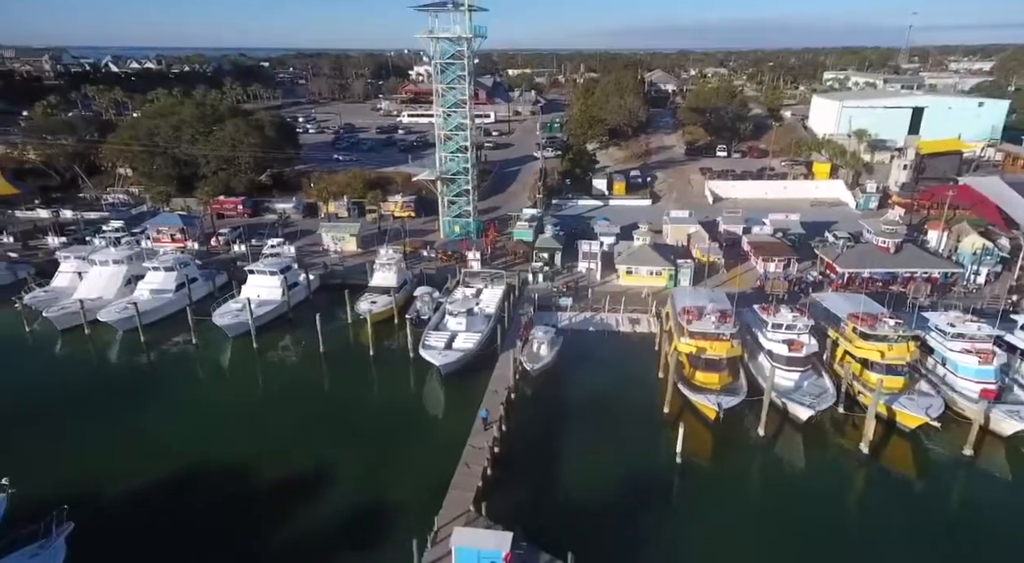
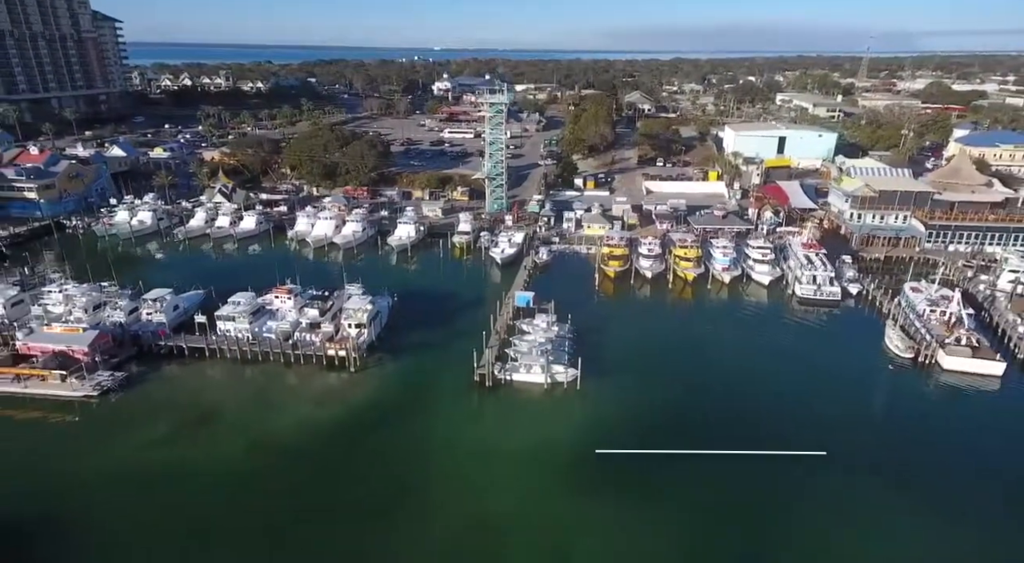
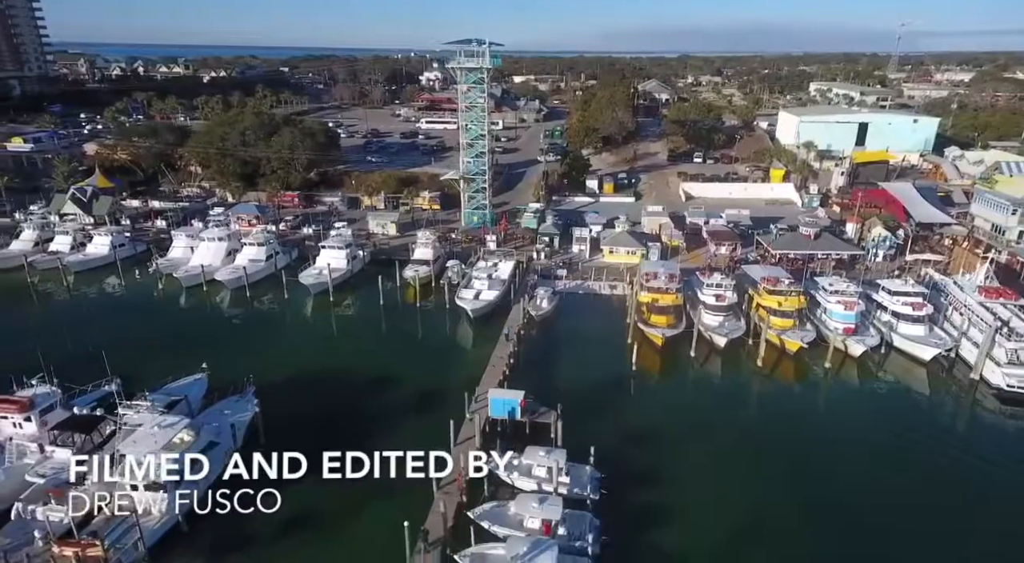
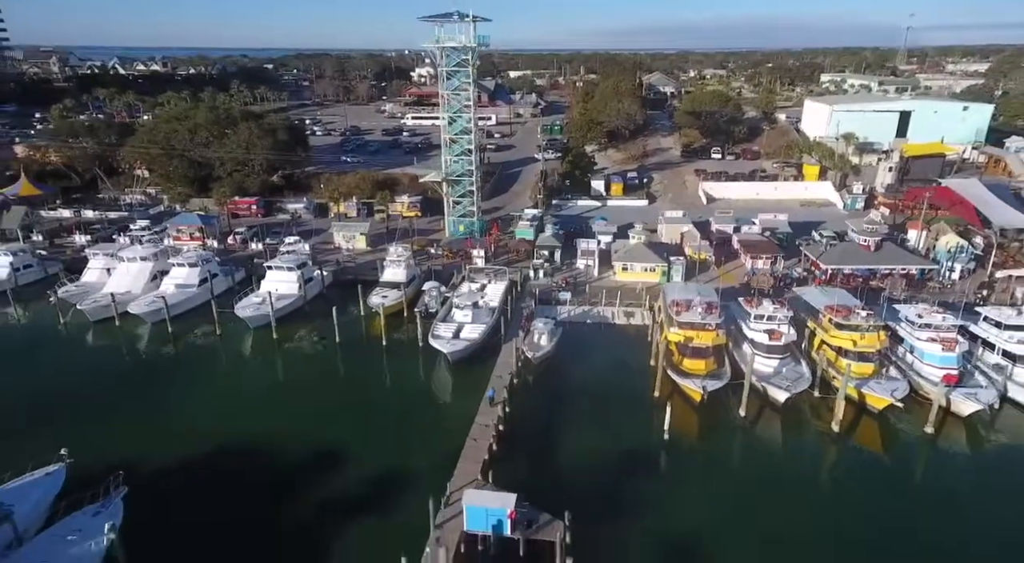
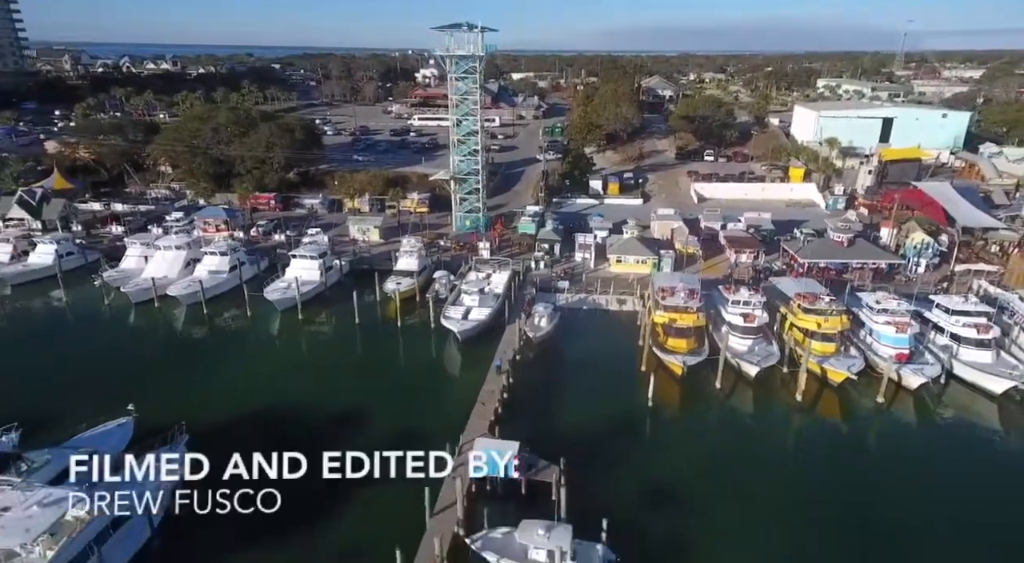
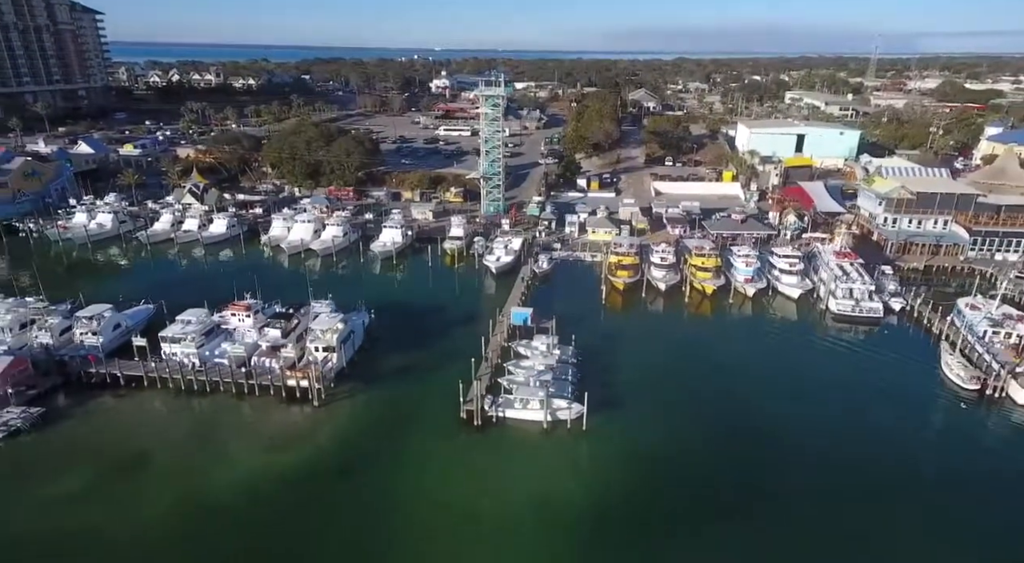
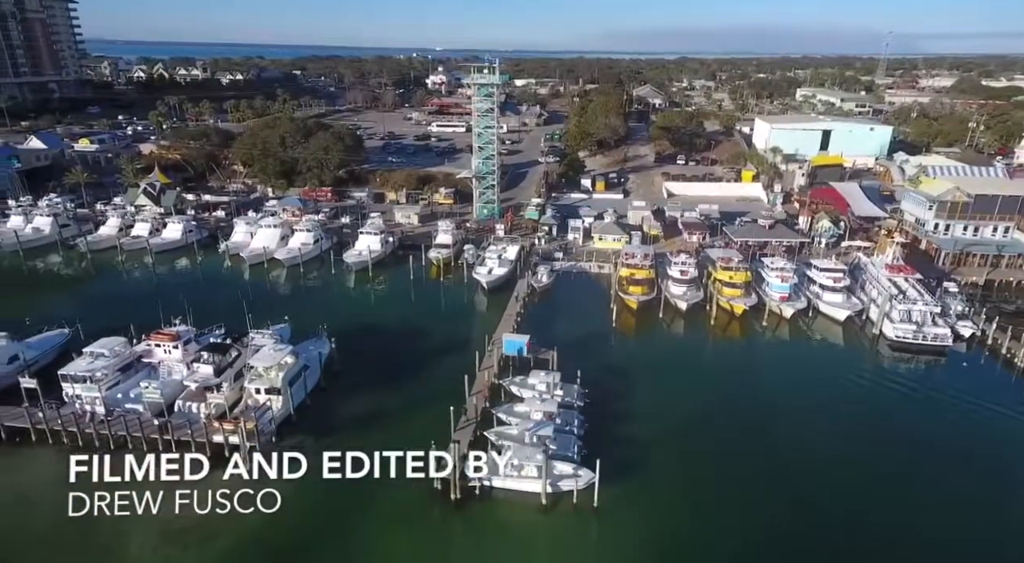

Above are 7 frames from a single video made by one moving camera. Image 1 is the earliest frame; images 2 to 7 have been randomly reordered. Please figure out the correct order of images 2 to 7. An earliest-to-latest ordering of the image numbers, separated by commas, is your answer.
4, 5, 3, 7, 6, 2
